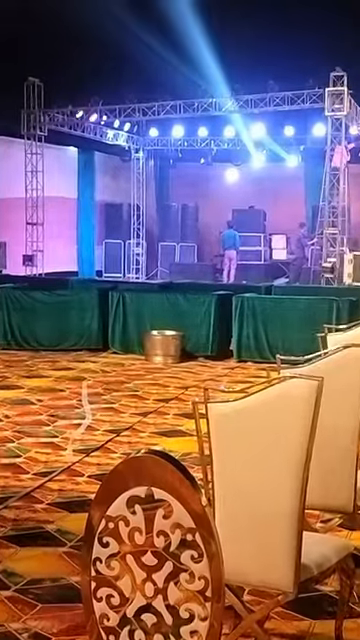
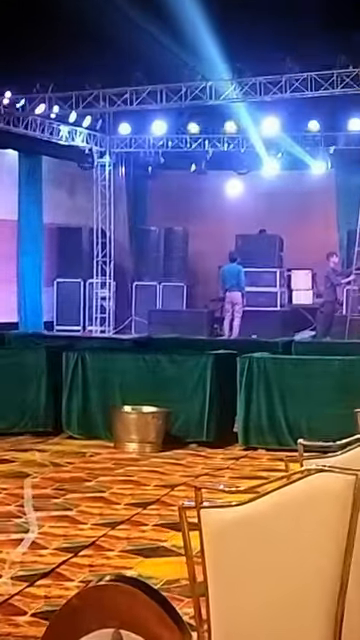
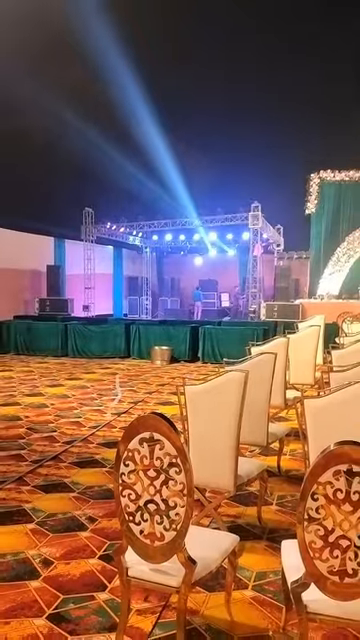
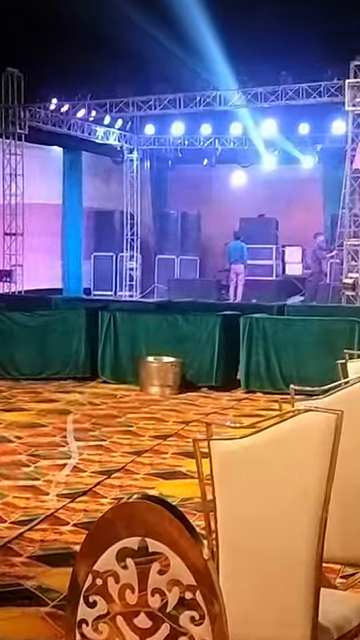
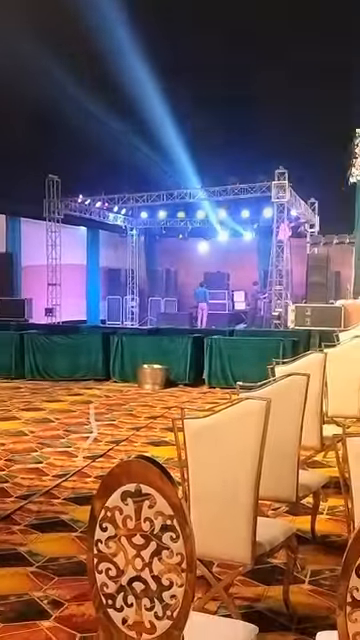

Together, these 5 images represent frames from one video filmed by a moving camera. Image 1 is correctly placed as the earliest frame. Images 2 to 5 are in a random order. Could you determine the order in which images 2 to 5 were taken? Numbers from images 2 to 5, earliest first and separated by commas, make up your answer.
4, 2, 5, 3
